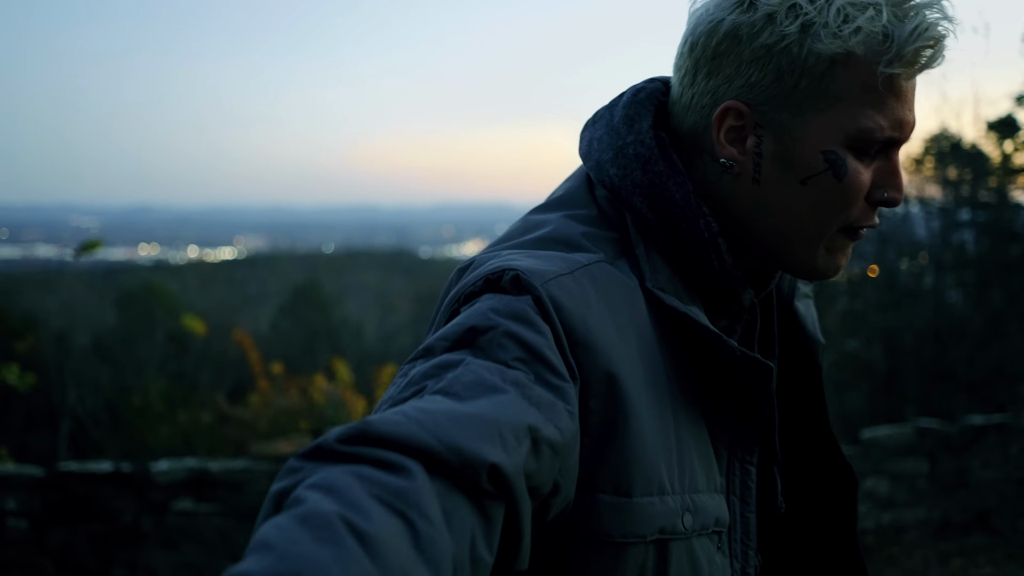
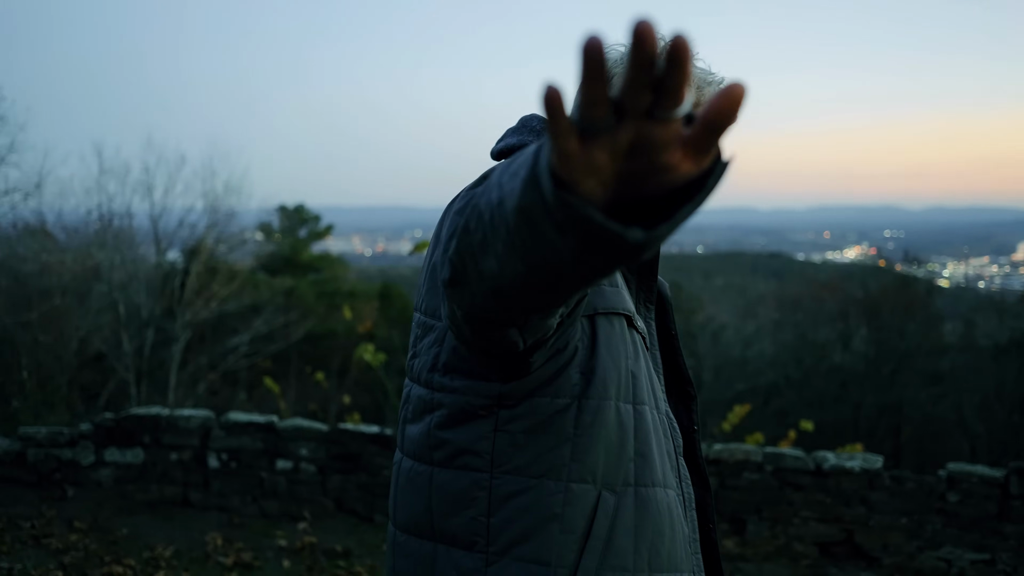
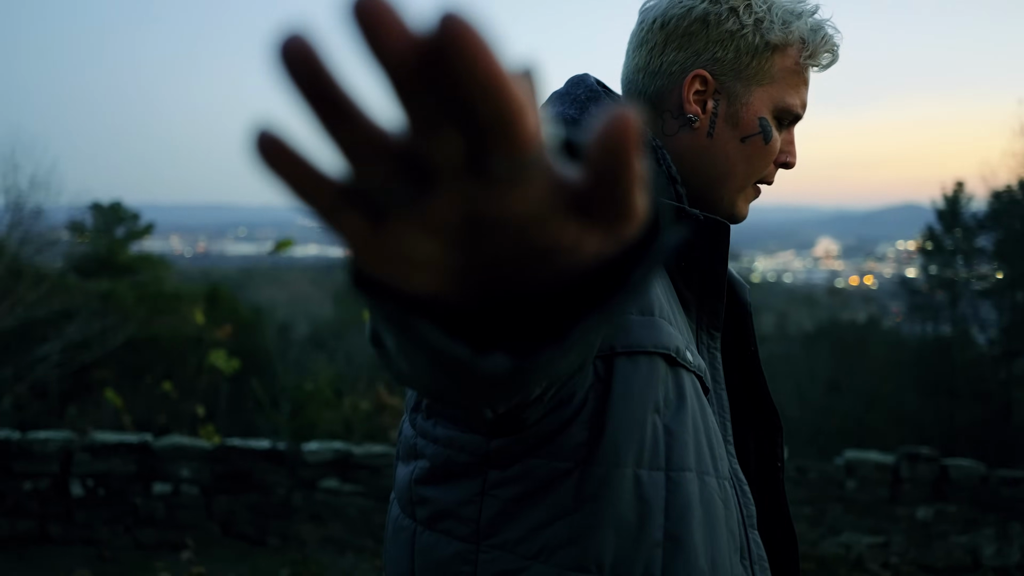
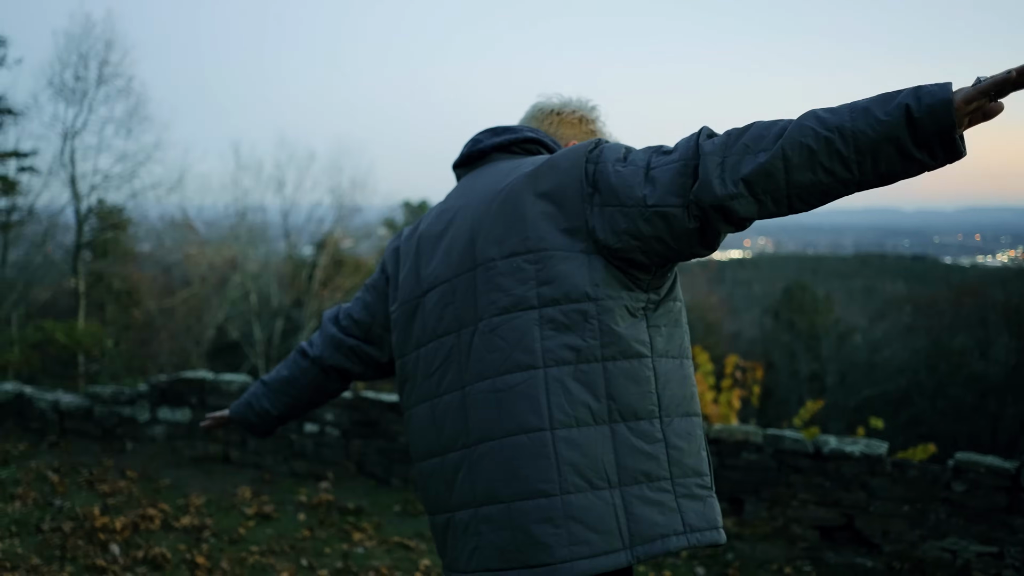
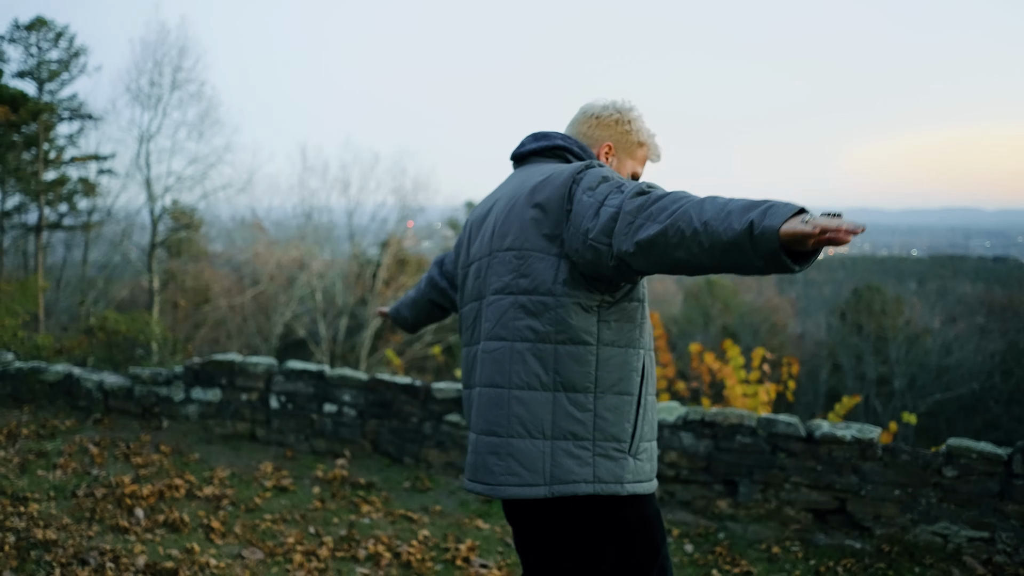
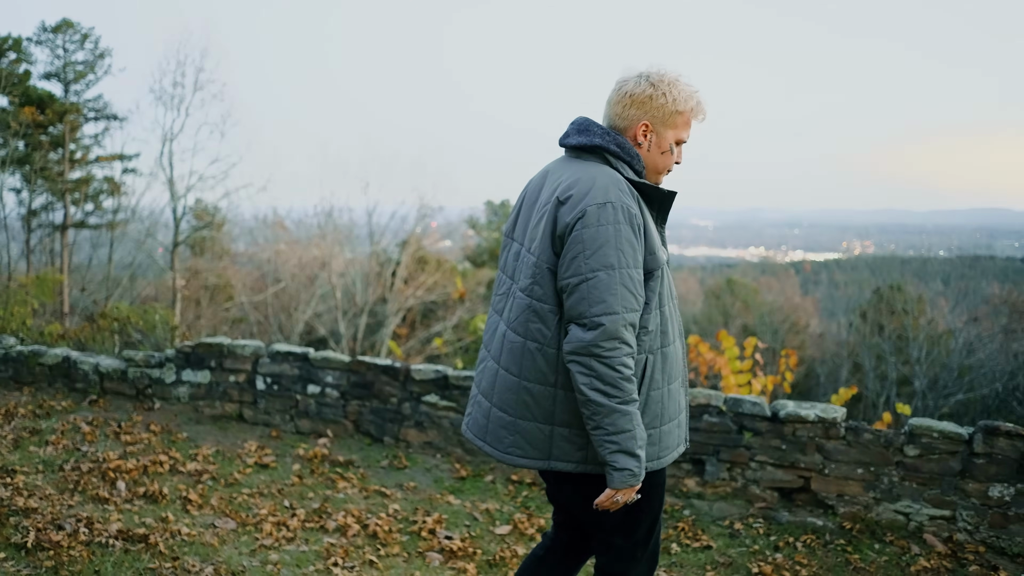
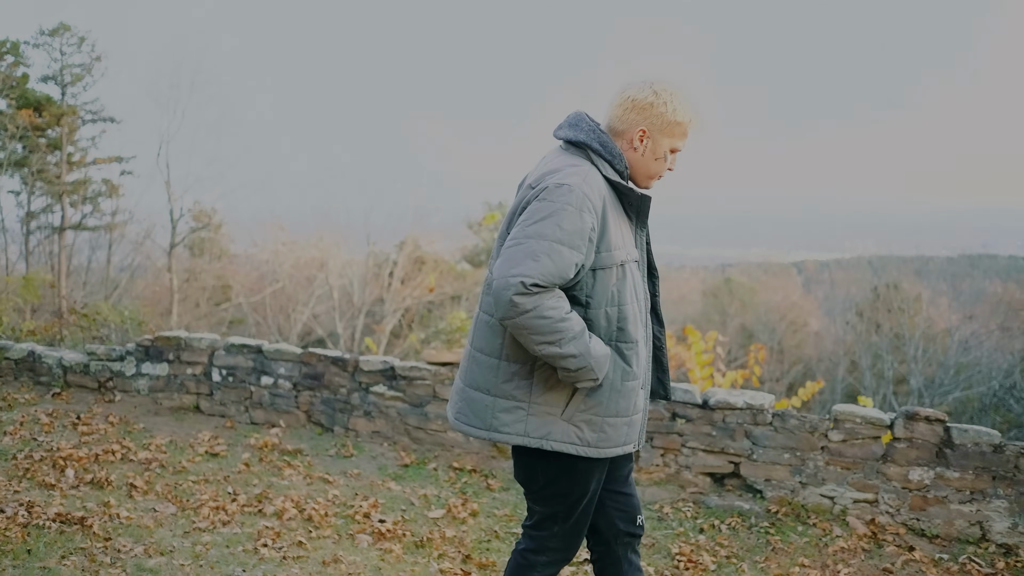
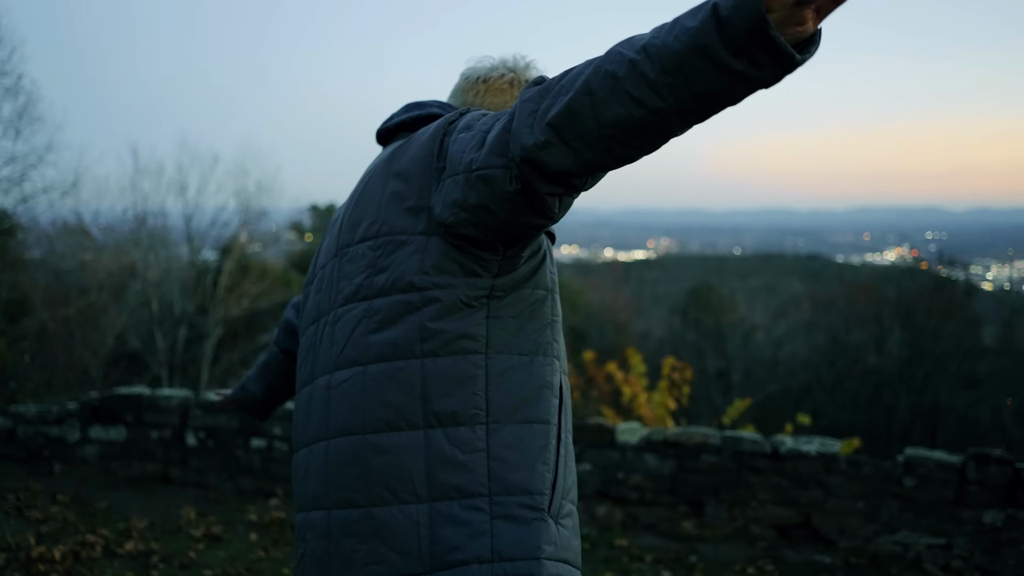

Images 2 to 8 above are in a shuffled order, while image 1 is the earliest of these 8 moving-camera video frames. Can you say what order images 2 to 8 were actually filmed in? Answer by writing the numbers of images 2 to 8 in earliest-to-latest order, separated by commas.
3, 2, 8, 4, 5, 6, 7
